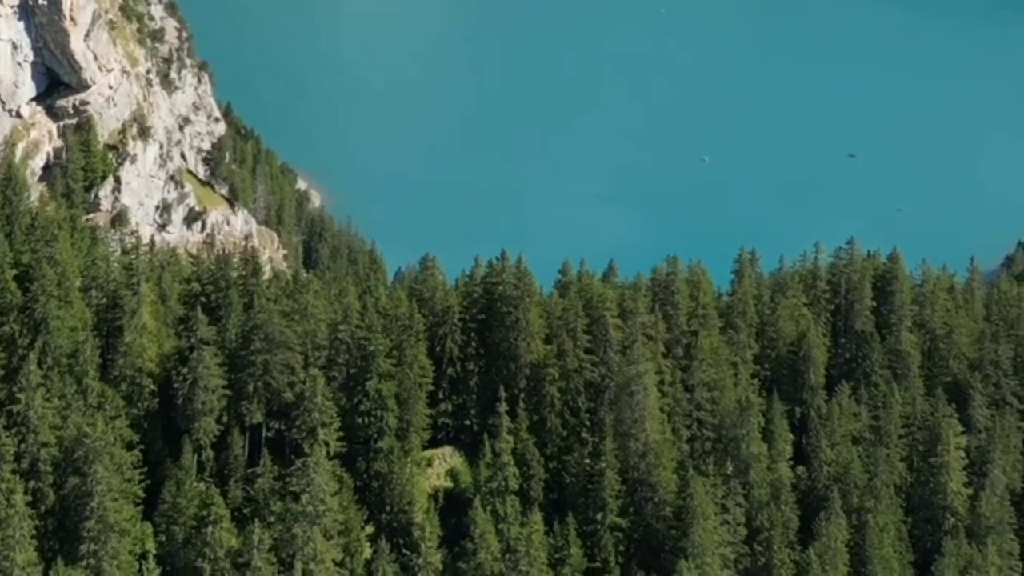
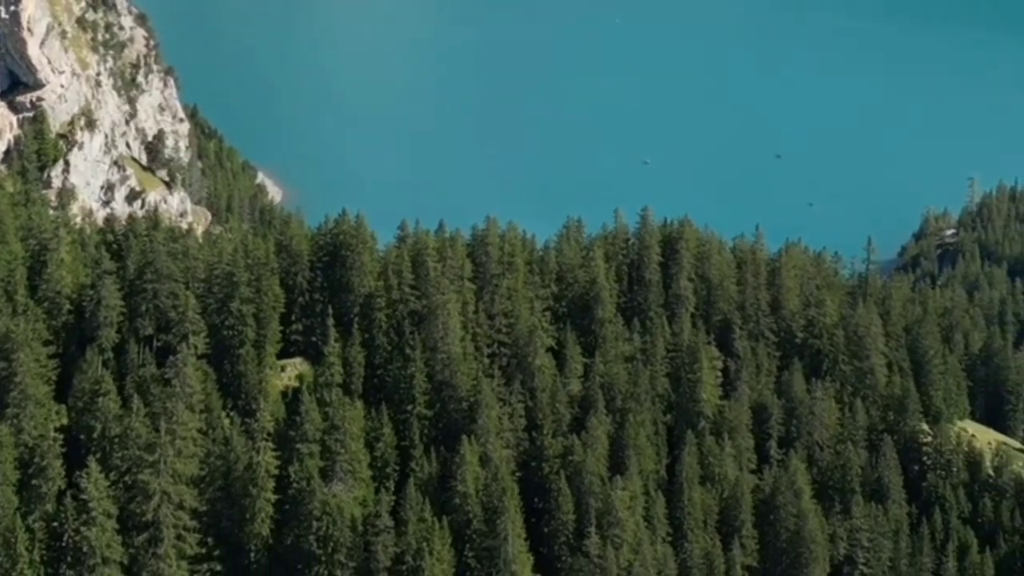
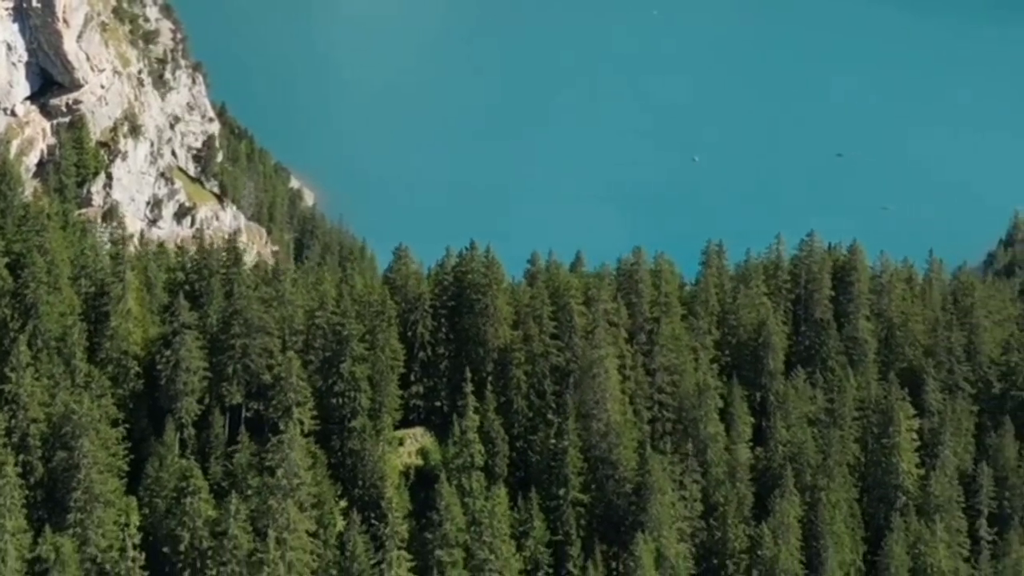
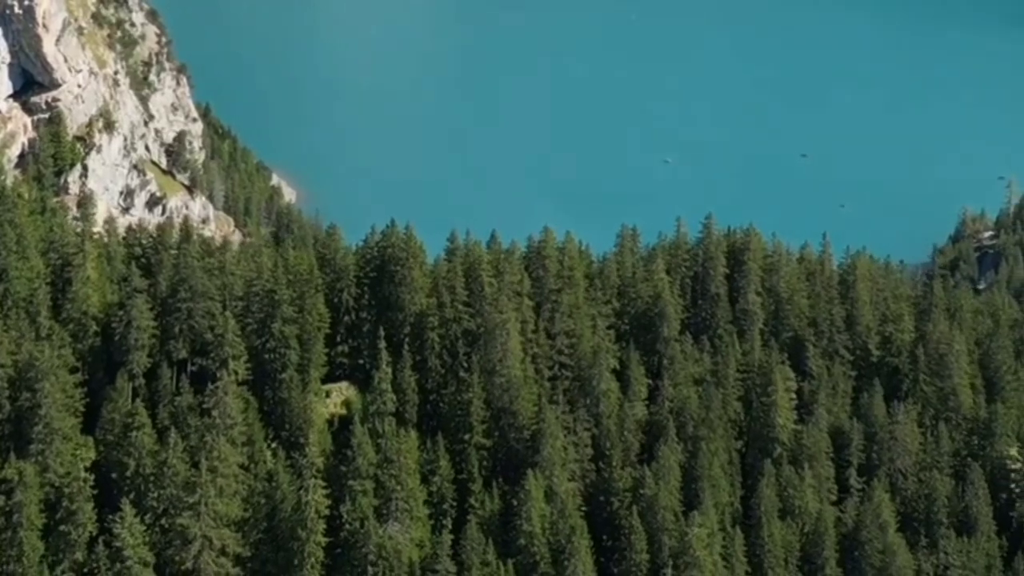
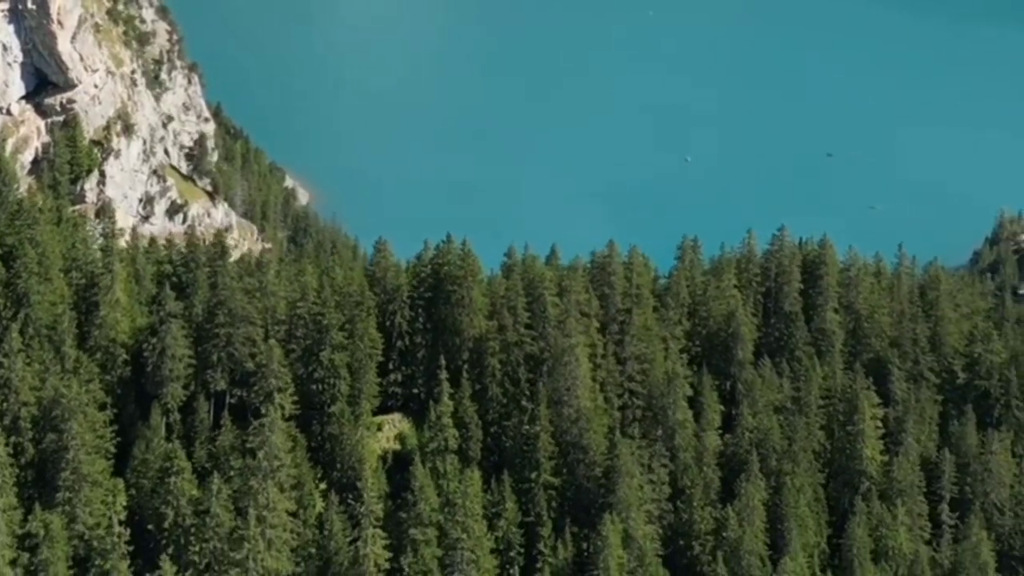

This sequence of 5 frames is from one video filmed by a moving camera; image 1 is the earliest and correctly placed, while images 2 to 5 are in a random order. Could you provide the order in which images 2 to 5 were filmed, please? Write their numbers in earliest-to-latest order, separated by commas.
3, 5, 4, 2
